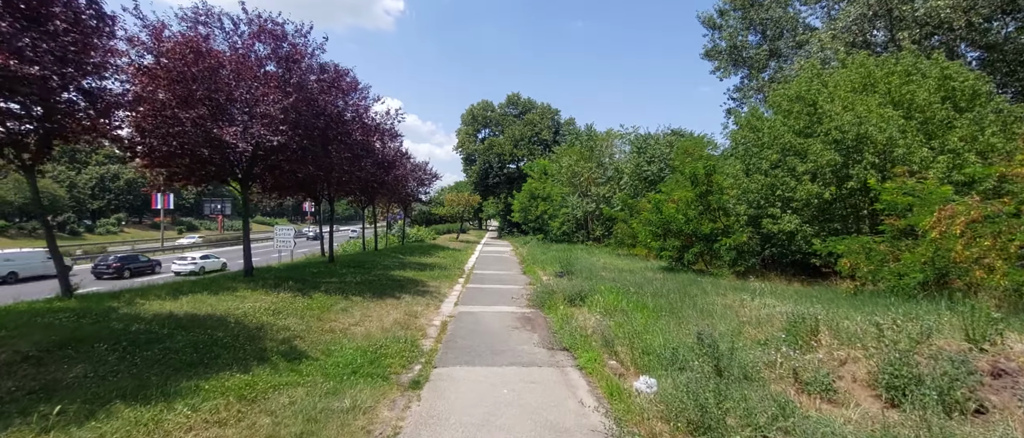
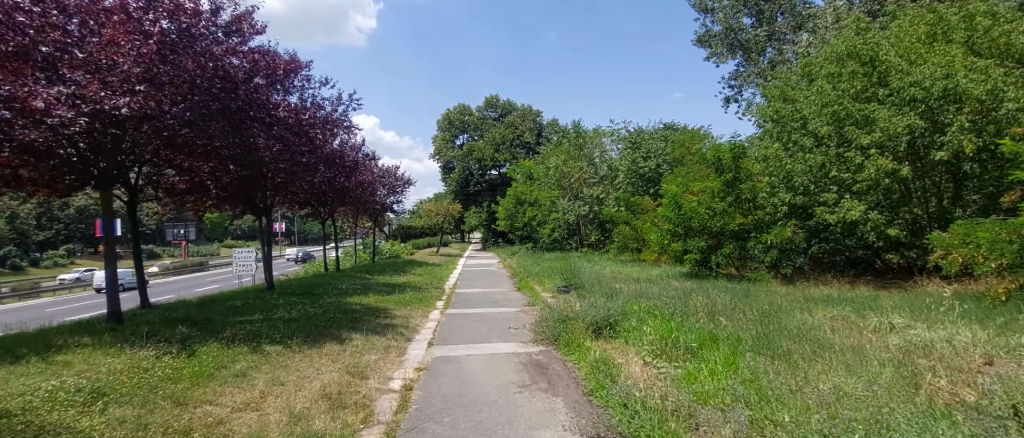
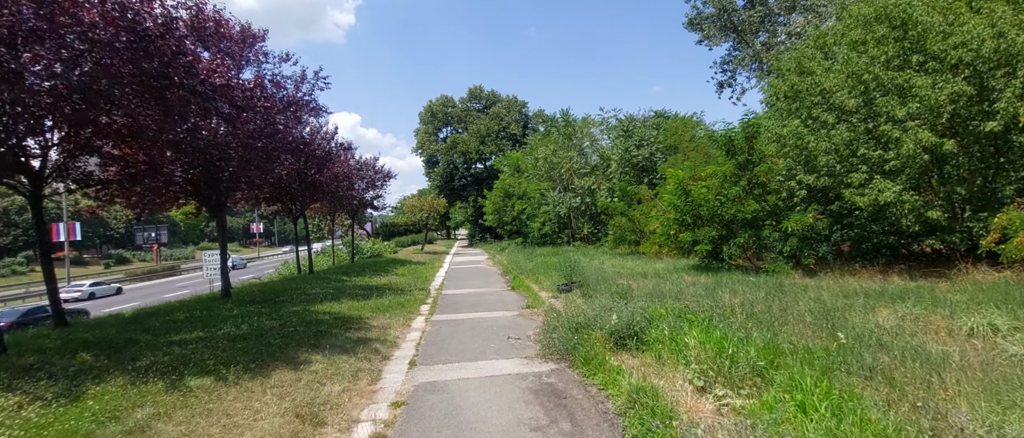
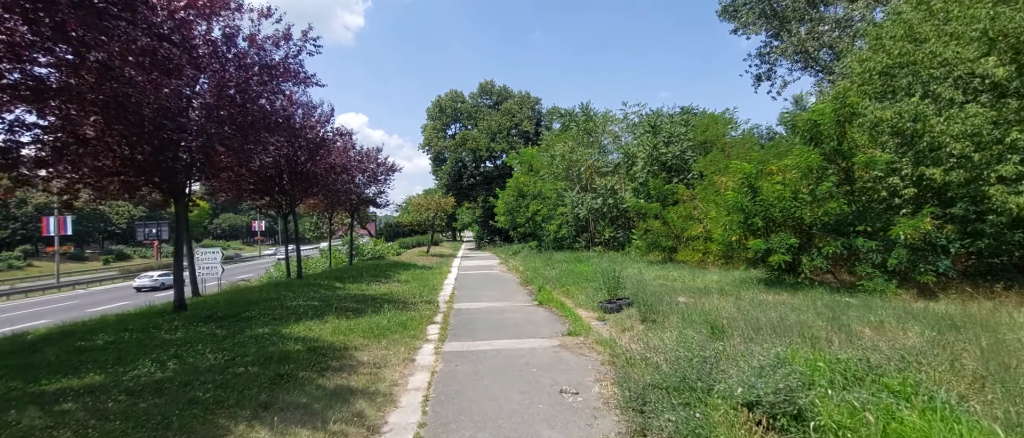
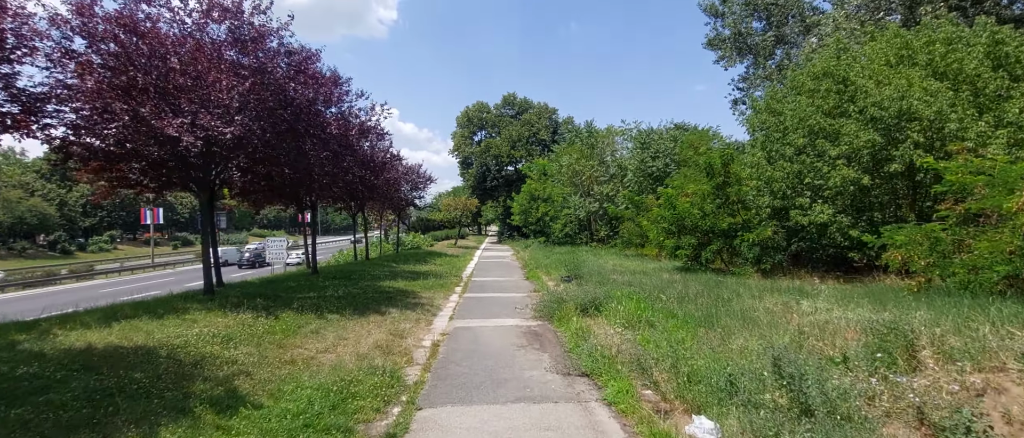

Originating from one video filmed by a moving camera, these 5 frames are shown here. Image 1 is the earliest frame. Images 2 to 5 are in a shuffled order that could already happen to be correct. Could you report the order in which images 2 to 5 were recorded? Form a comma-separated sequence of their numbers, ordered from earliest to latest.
5, 2, 3, 4
